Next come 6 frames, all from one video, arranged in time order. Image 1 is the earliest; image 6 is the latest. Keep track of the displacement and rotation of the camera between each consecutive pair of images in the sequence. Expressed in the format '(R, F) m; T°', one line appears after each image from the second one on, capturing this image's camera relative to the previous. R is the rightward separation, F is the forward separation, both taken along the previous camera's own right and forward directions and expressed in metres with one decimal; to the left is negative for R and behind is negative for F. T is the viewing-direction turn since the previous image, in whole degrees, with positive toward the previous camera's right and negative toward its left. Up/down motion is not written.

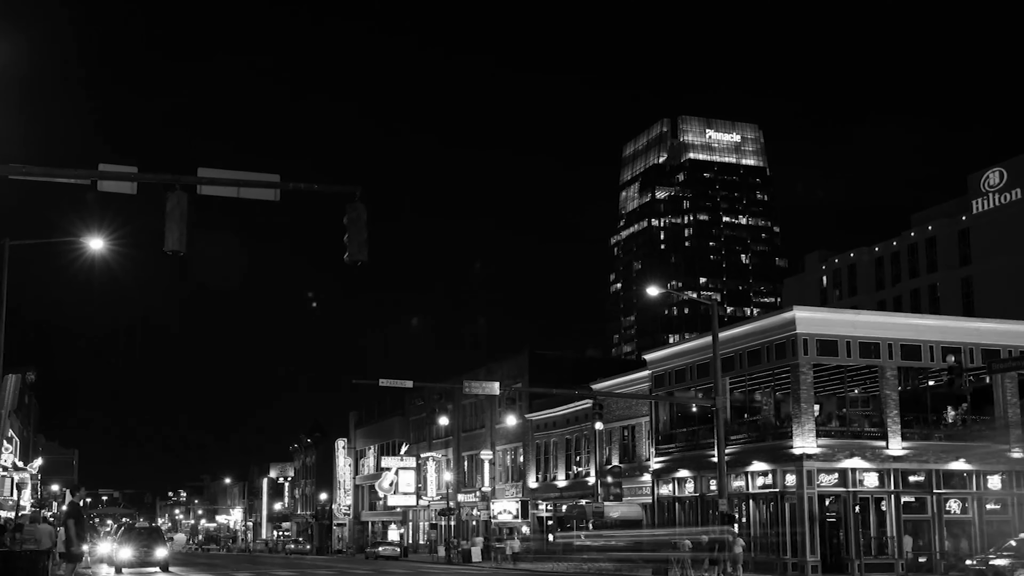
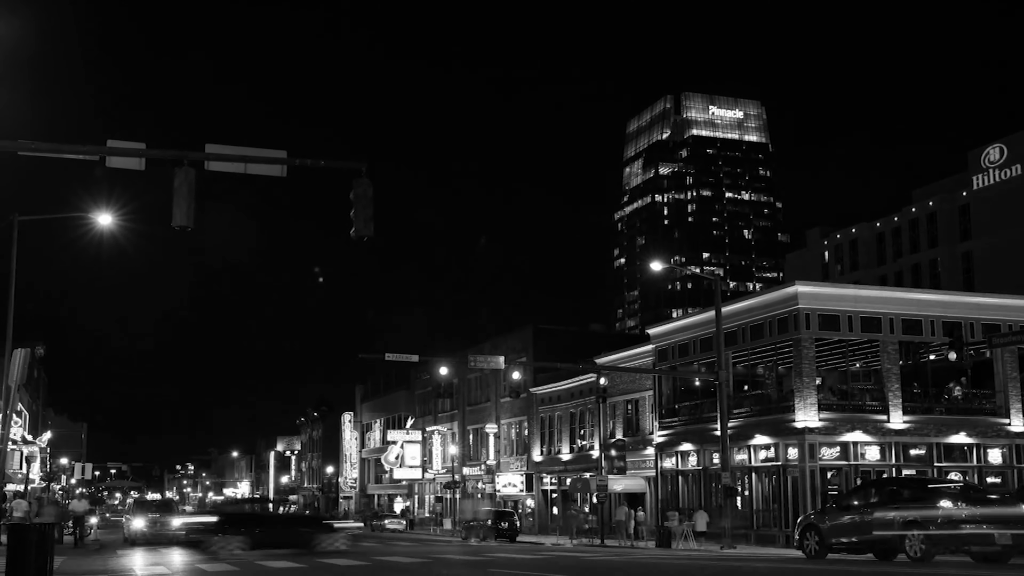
(0.0, -0.5) m; 0°
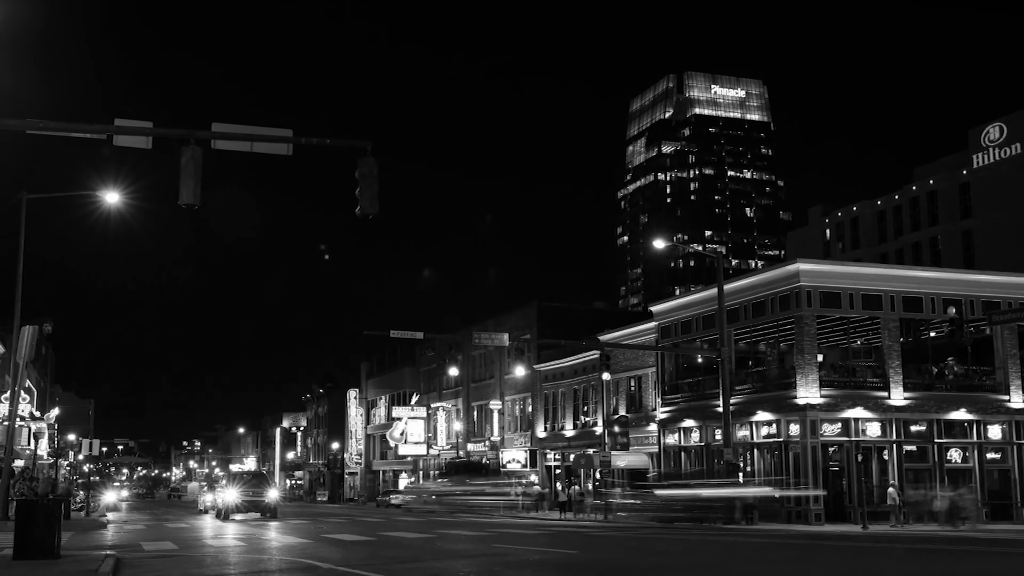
(0.0, -0.4) m; 0°
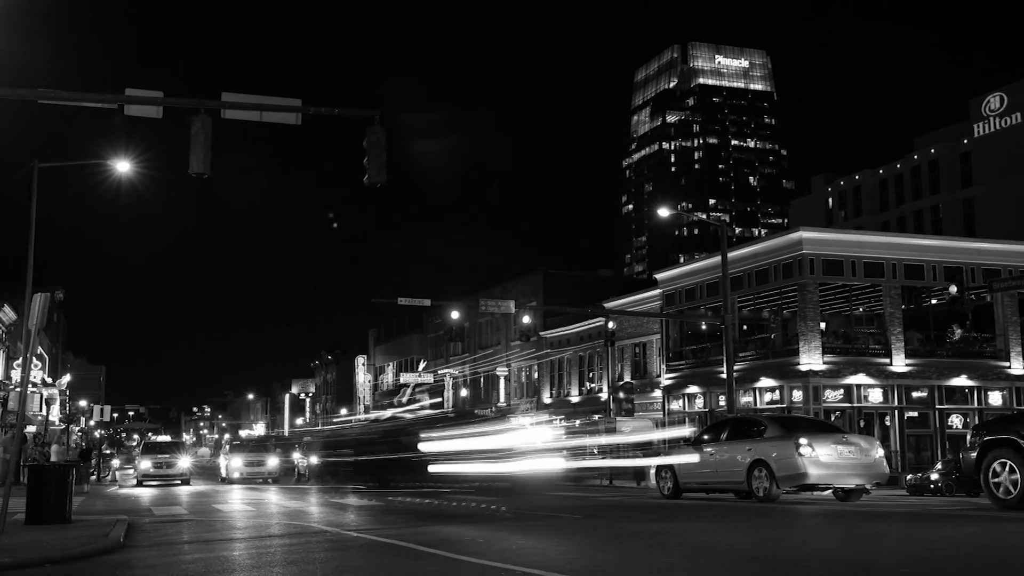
(0.0, -0.7) m; 0°
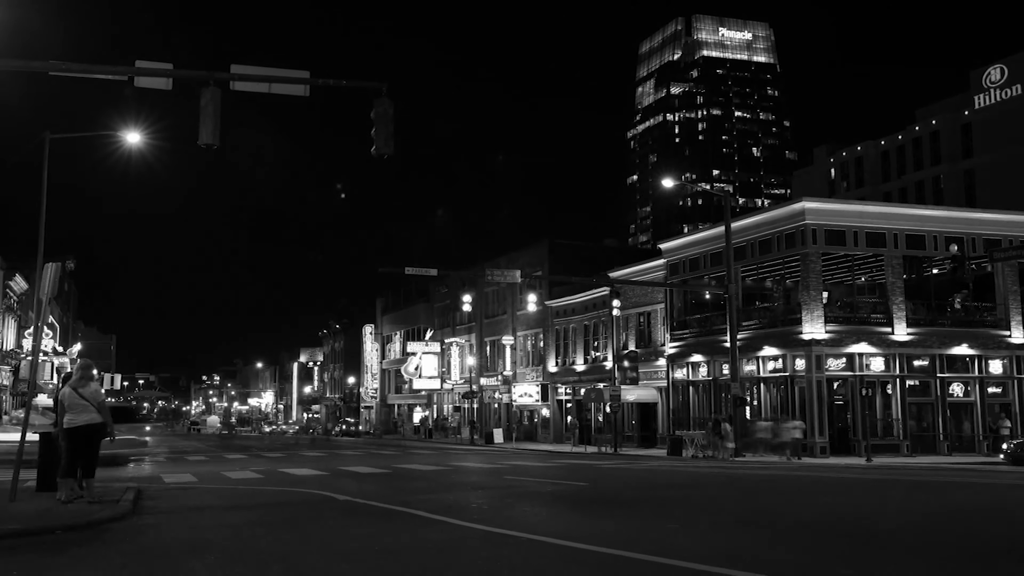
(0.0, -0.7) m; 0°
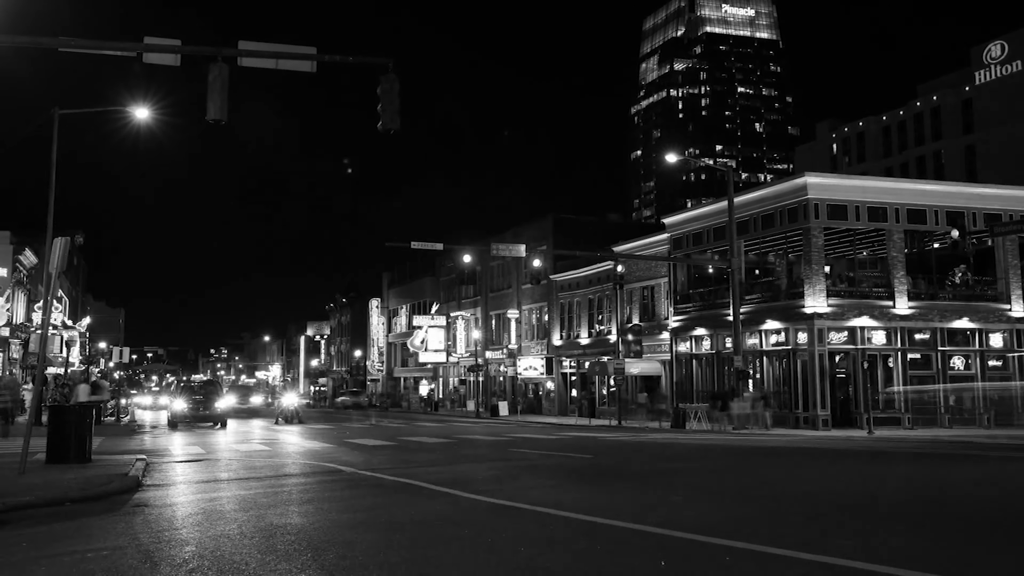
(0.0, -0.6) m; 0°
